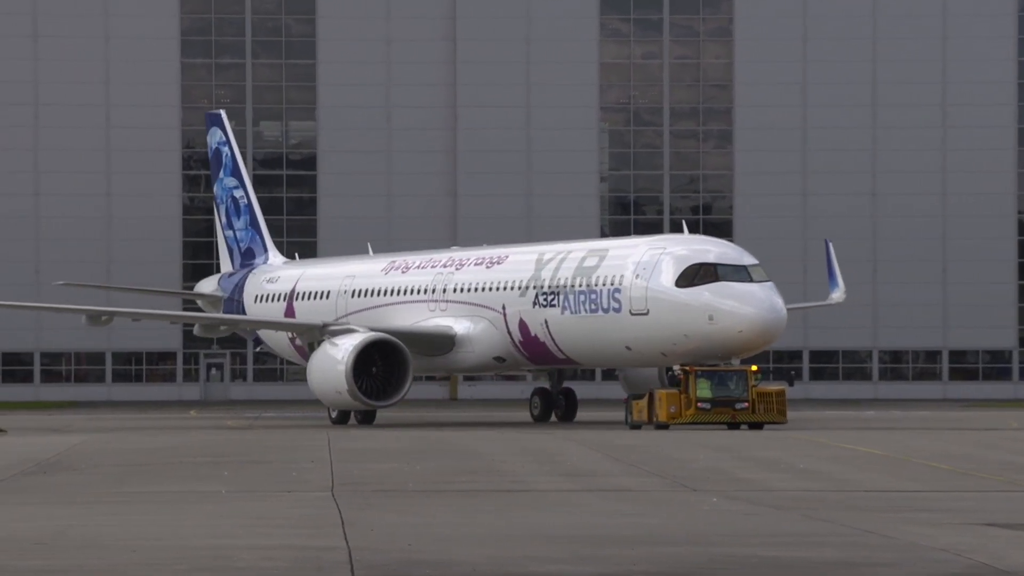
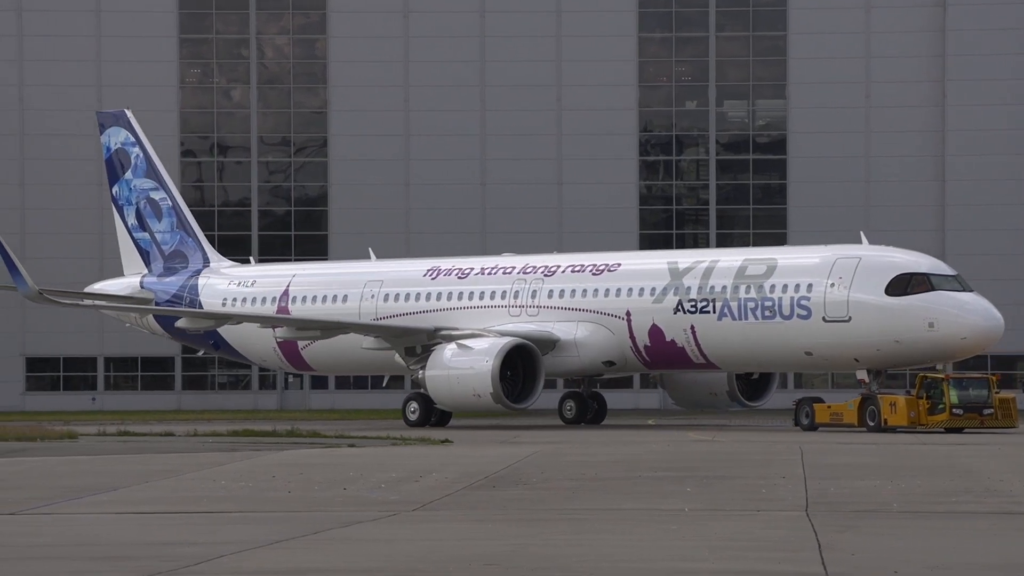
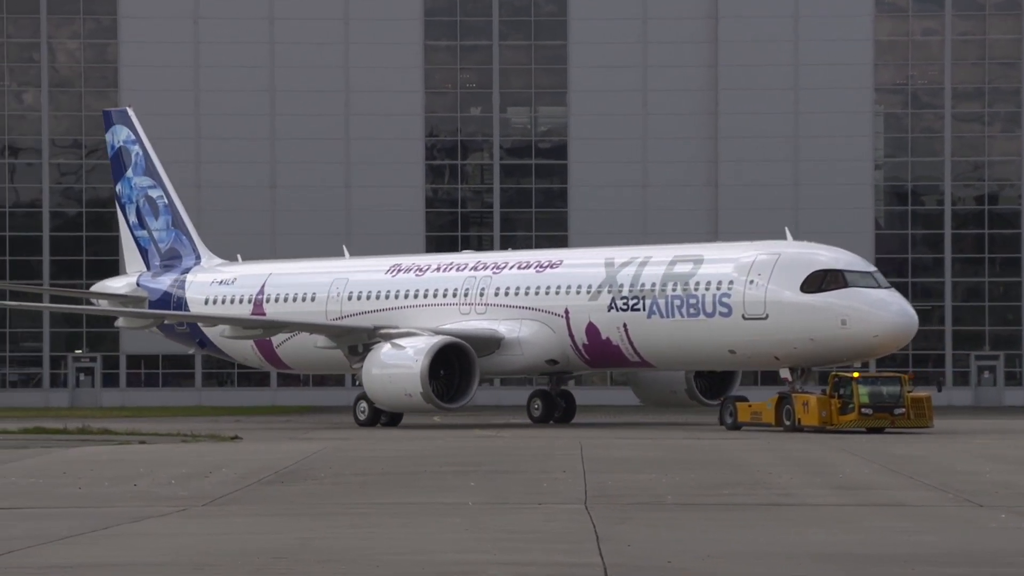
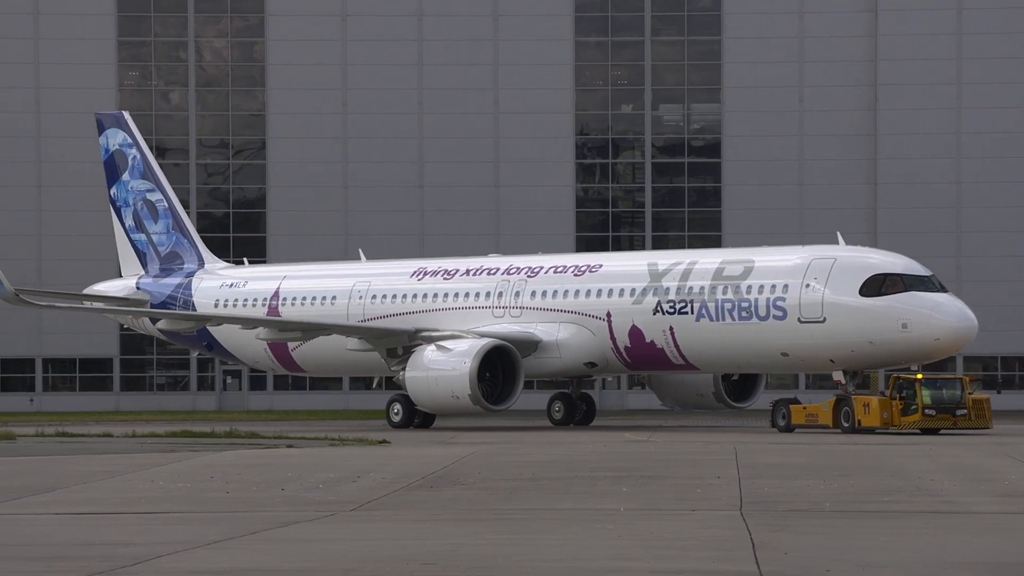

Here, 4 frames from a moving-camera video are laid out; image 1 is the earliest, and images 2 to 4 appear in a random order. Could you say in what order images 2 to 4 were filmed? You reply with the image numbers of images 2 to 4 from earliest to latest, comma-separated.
3, 4, 2
